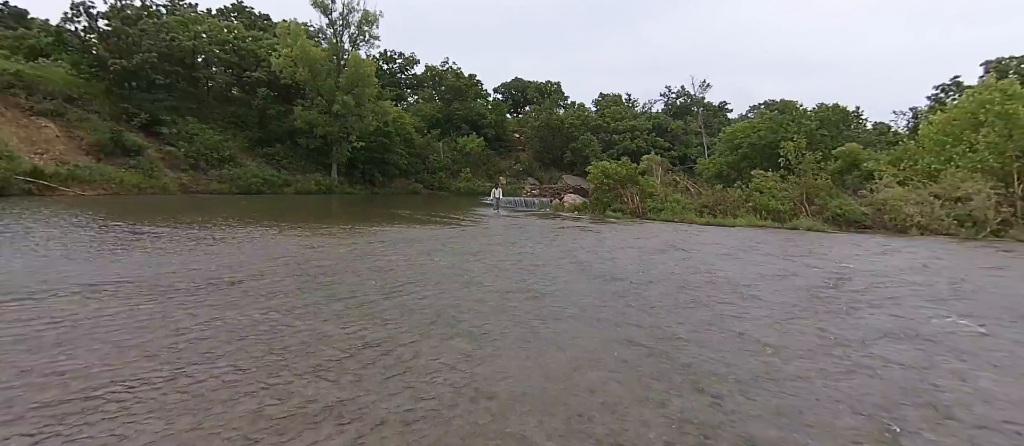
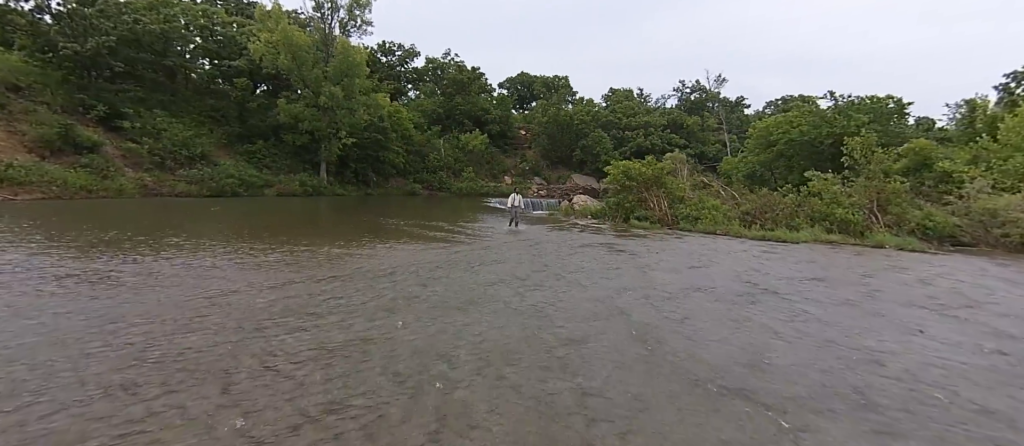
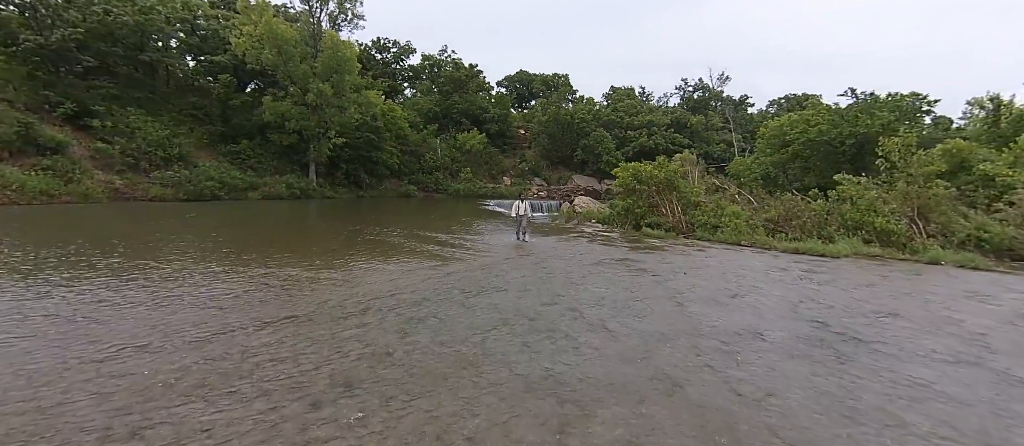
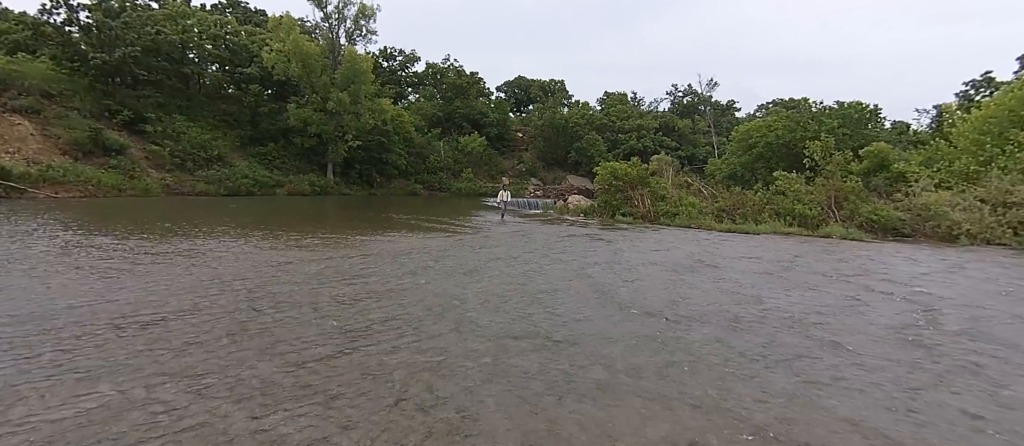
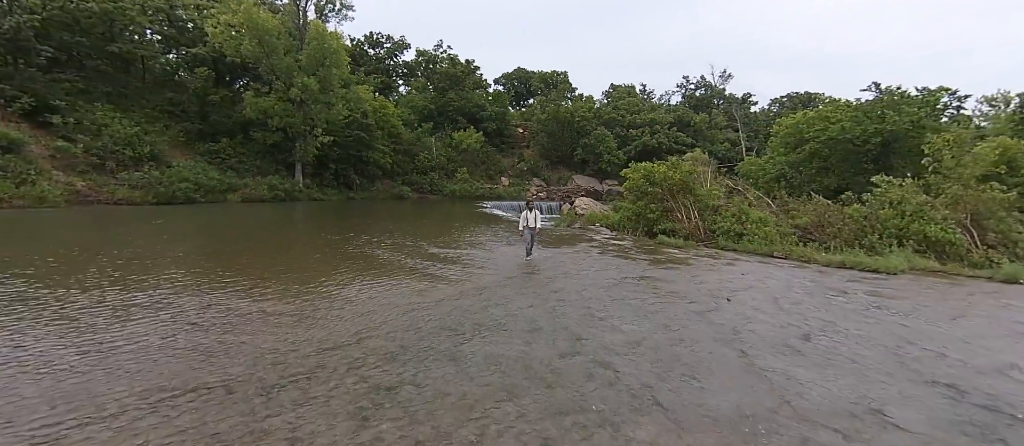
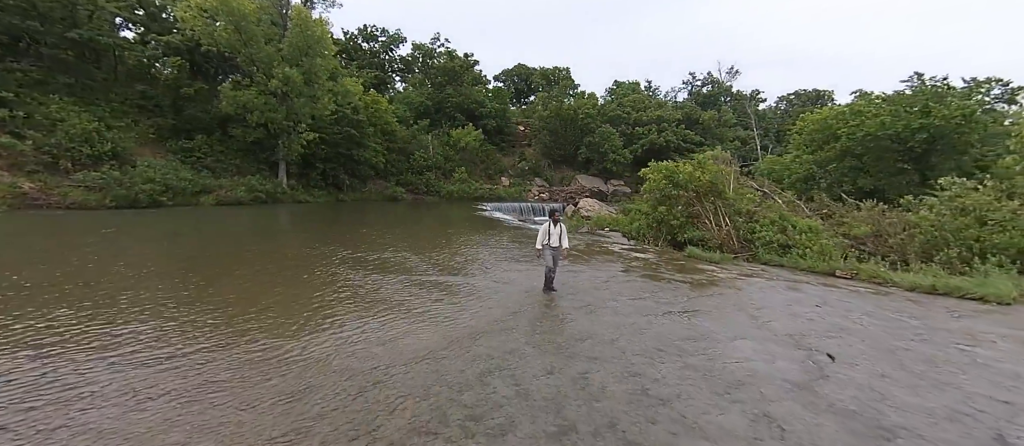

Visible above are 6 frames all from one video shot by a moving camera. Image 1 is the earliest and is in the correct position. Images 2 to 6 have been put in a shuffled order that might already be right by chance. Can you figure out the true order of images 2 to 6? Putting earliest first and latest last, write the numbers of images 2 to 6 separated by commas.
4, 2, 3, 5, 6
